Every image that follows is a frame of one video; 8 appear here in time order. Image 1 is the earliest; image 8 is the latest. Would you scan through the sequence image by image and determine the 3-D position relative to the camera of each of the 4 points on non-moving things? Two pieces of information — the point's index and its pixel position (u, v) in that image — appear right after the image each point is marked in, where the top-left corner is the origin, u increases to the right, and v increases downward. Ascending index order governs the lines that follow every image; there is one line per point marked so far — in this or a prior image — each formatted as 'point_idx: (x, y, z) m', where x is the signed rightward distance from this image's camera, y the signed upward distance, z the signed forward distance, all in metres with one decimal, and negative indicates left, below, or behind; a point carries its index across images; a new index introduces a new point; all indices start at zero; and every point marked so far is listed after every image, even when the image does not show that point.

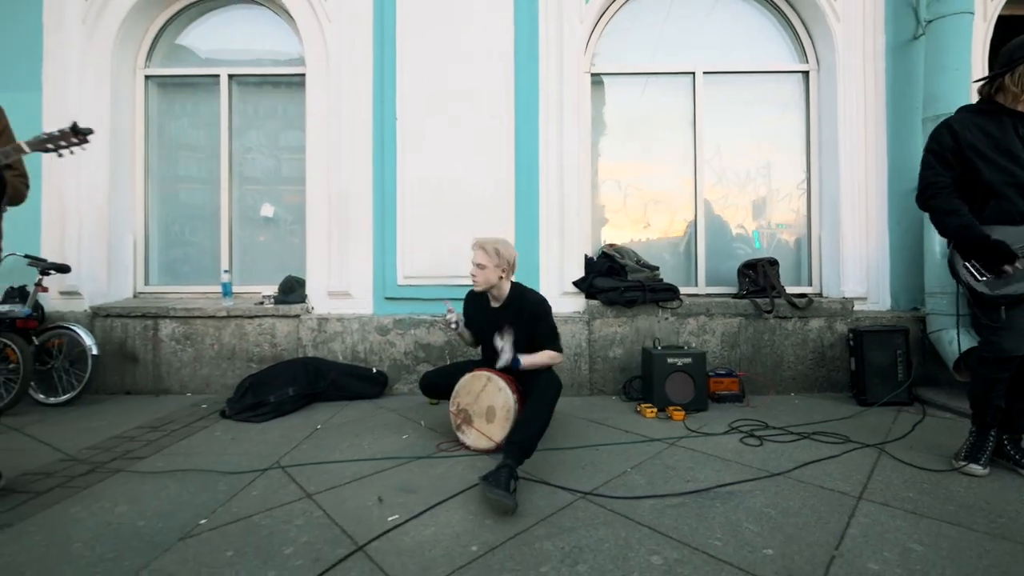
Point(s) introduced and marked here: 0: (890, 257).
0: (+3.2, +0.3, +3.7) m
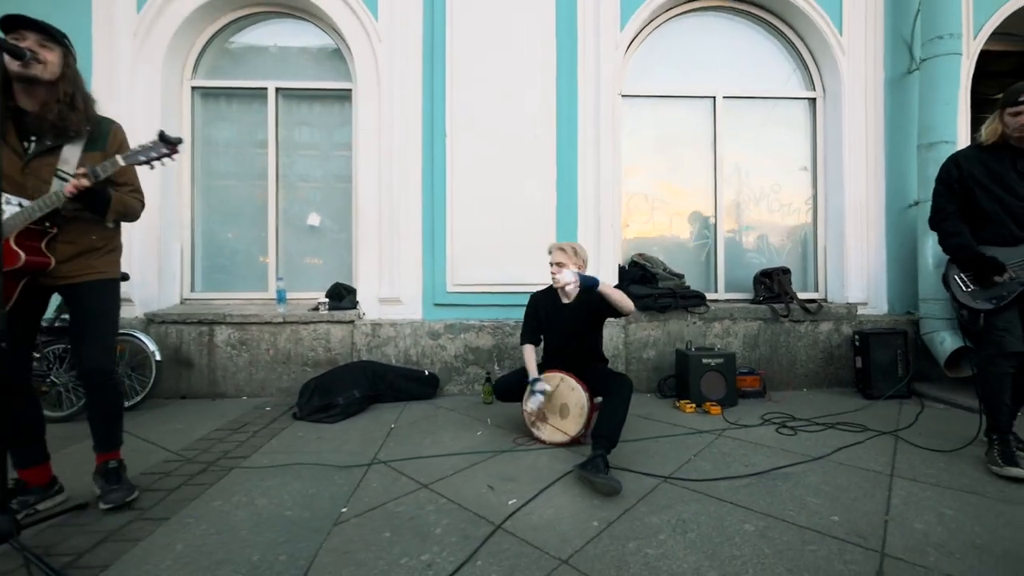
0: (+3.6, +0.2, +4.1) m
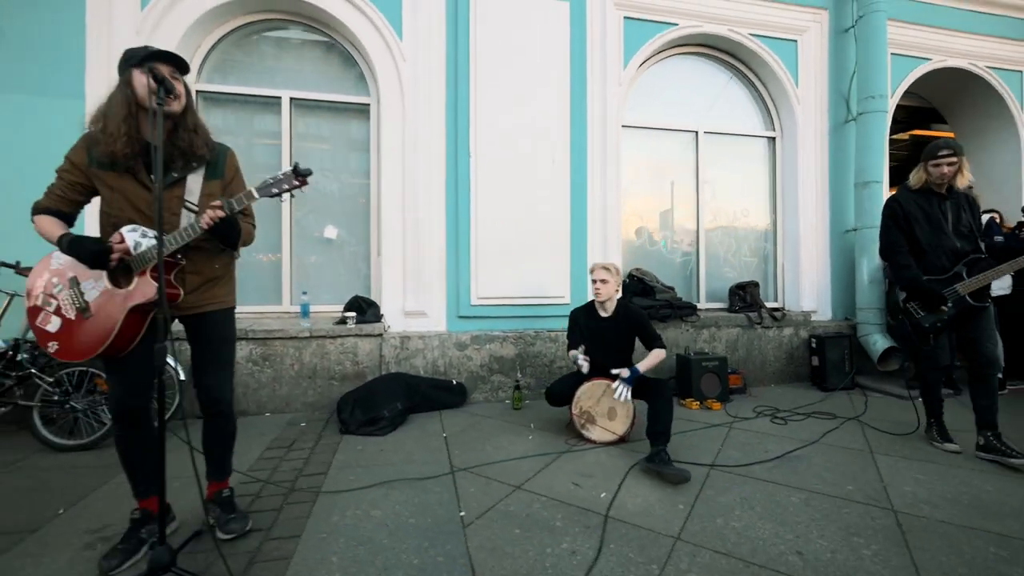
0: (+3.7, +0.1, +5.0) m
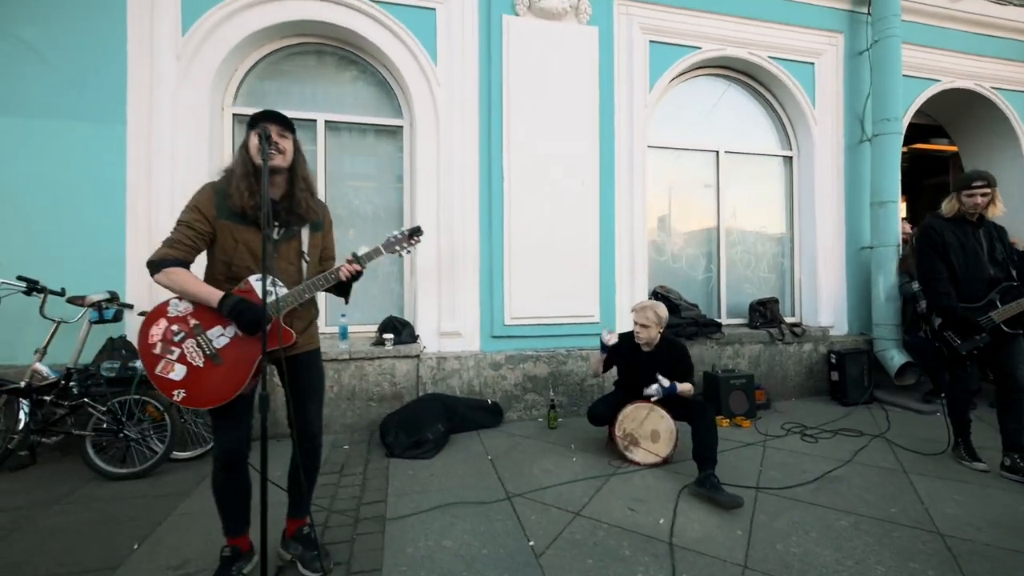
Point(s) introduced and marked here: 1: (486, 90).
0: (+4.0, -0.1, +5.2) m
1: (-0.2, +1.9, +4.2) m
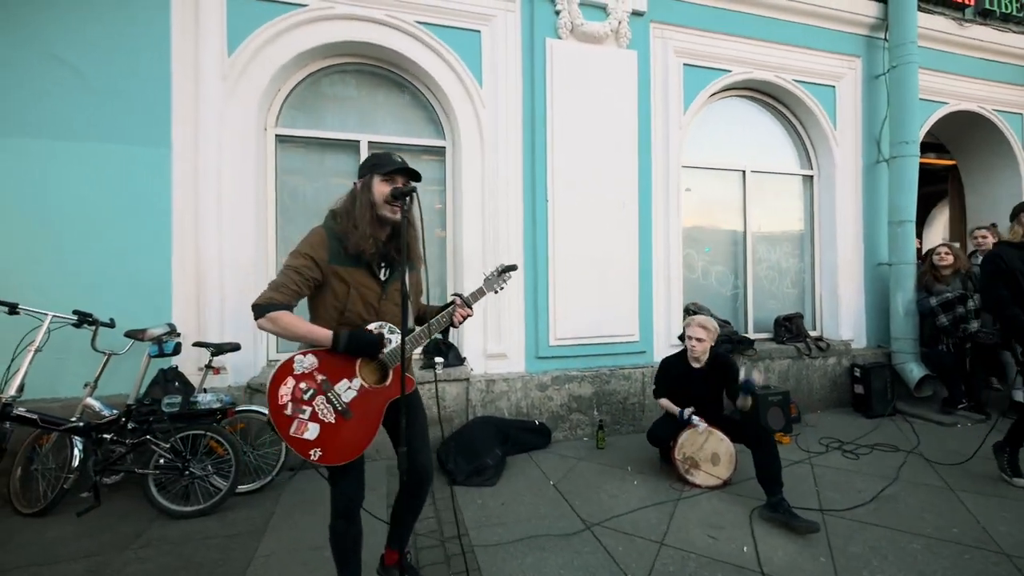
0: (+4.4, -0.3, +5.4) m
1: (+0.2, +1.7, +4.3) m
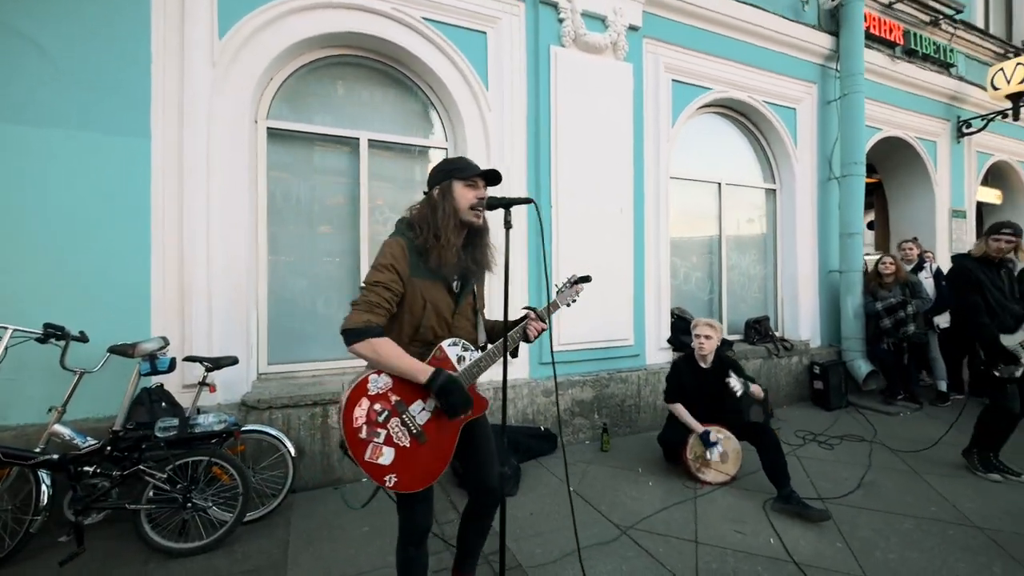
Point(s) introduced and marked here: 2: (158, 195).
0: (+4.2, -0.3, +6.0) m
1: (+0.2, +1.7, +4.3) m
2: (-2.5, +0.7, +3.1) m
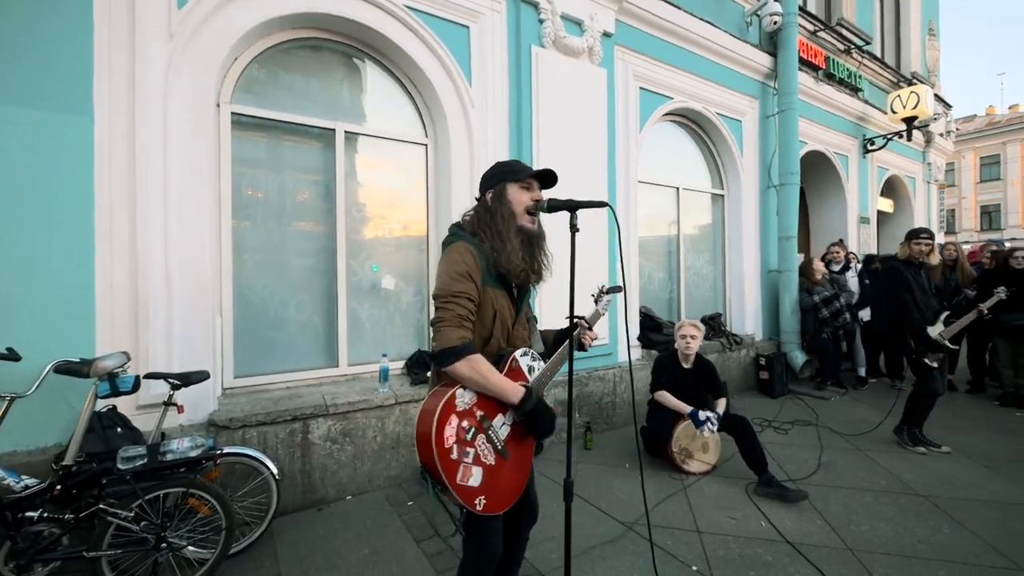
0: (+3.7, -0.3, +6.5) m
1: (0.0, +1.7, +4.2) m
2: (-2.5, +0.6, +2.7) m
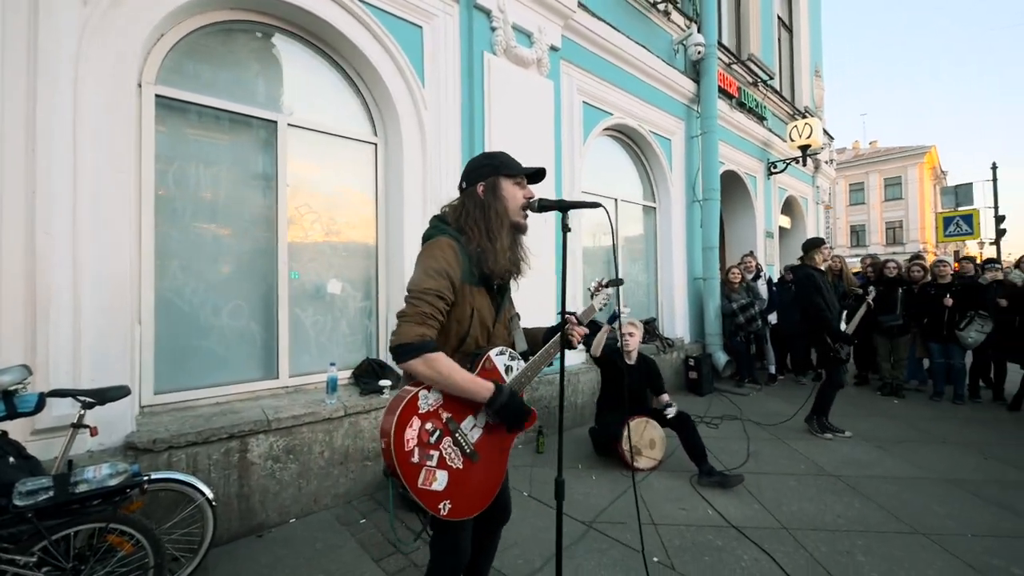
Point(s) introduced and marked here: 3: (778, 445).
0: (+2.9, -0.4, +7.1) m
1: (-0.4, +1.6, +4.2) m
2: (-2.7, +0.6, +2.3) m
3: (+2.7, -1.6, +4.4) m
